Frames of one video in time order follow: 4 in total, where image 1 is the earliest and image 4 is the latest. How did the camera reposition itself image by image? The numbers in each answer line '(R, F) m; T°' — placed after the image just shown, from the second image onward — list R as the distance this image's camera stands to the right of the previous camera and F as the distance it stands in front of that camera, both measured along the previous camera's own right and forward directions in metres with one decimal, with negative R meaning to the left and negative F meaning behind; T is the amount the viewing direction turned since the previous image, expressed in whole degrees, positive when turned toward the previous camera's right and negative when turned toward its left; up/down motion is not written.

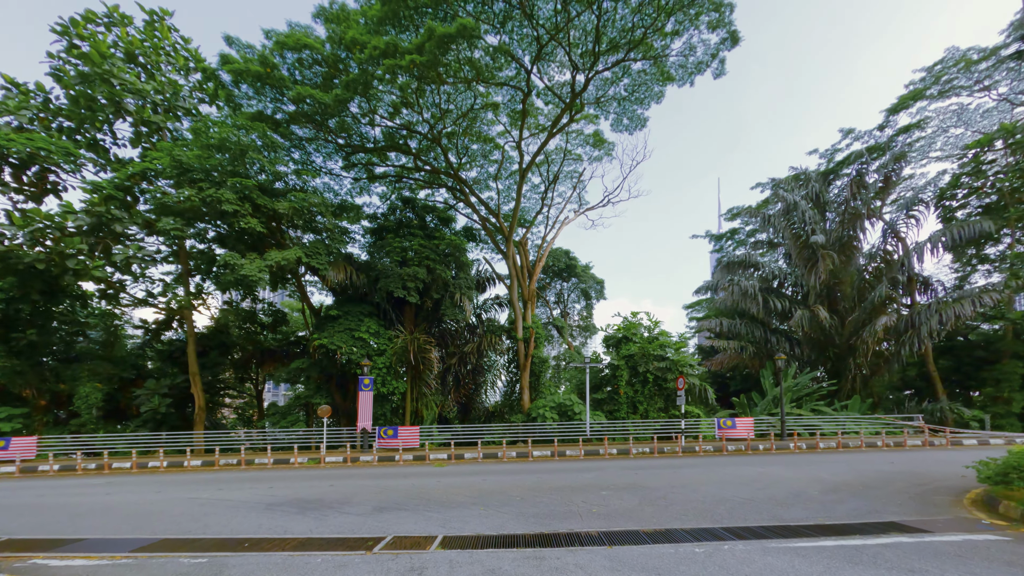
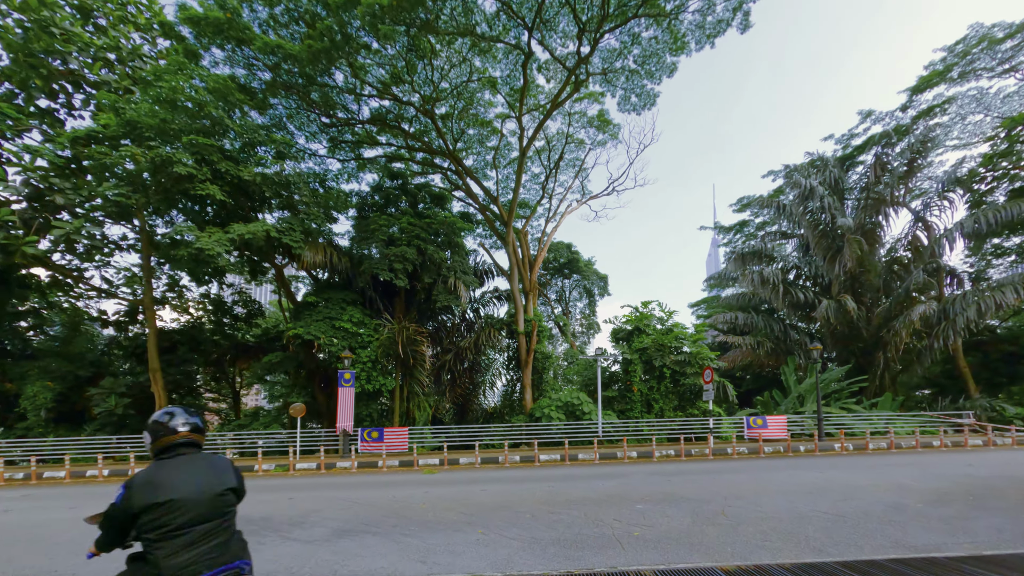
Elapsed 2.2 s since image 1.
(-0.1, +1.6) m; 0°
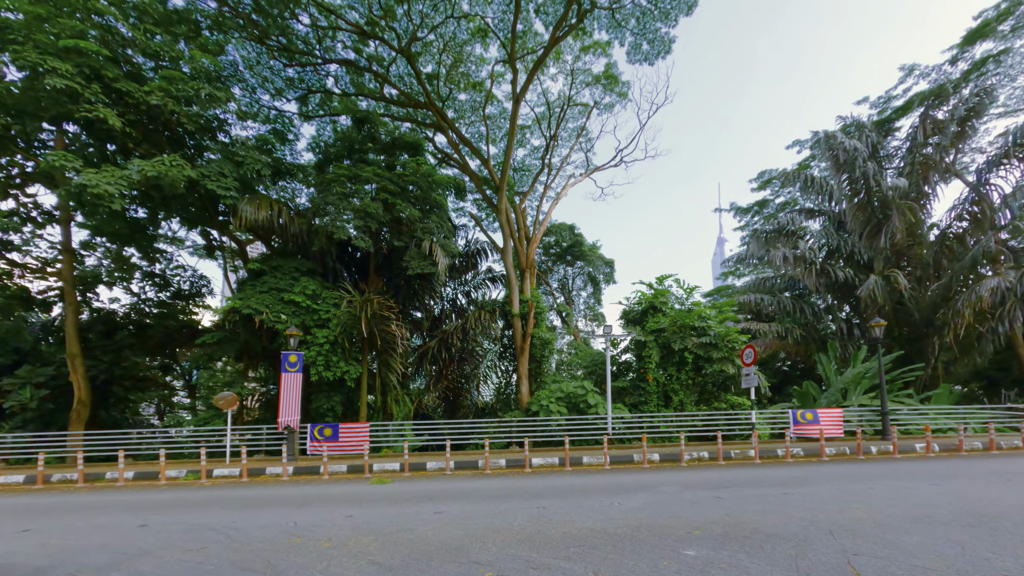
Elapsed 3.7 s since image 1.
(+0.4, +2.4) m; -1°
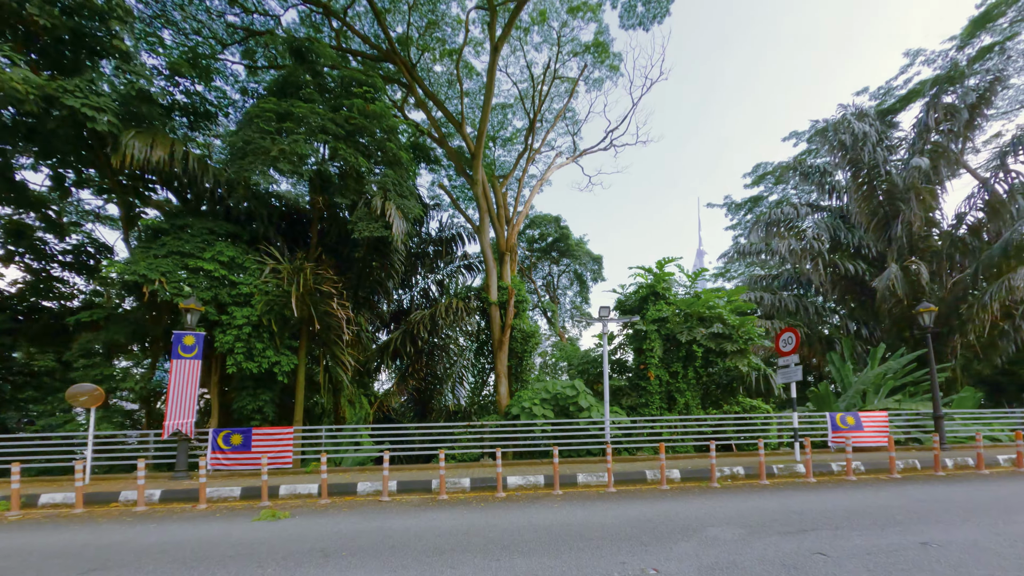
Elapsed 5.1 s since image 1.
(+0.2, +2.2) m; +2°
